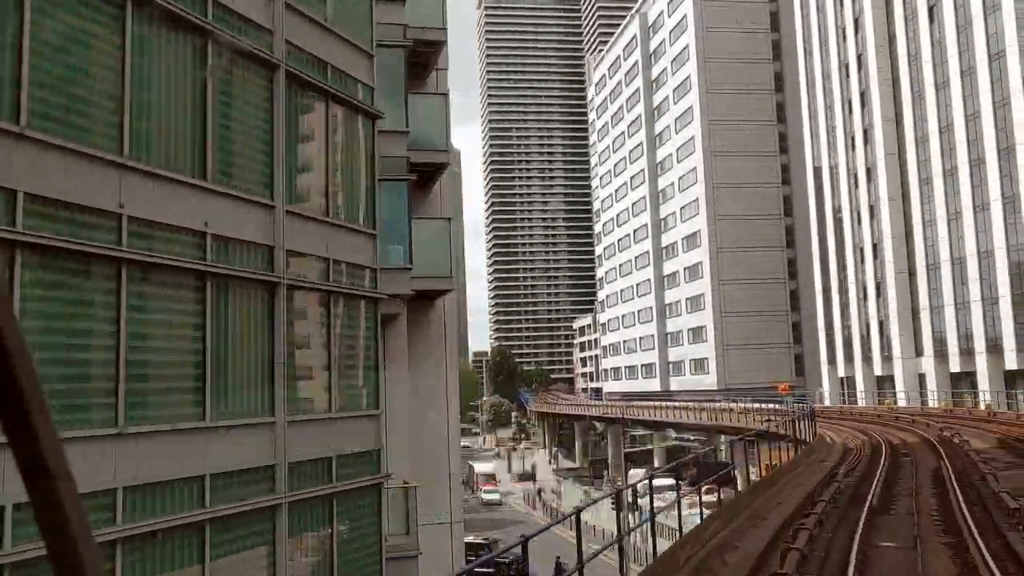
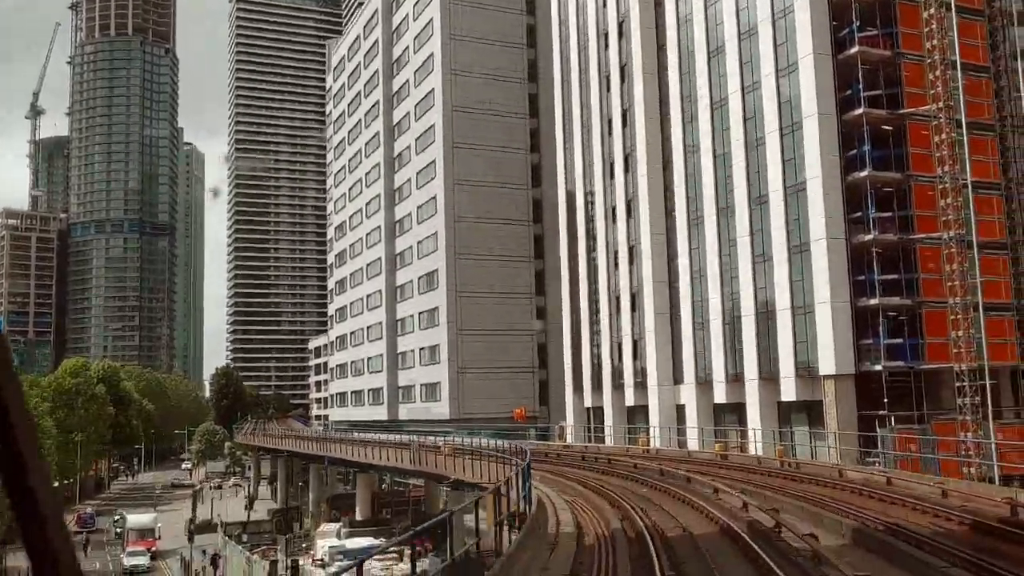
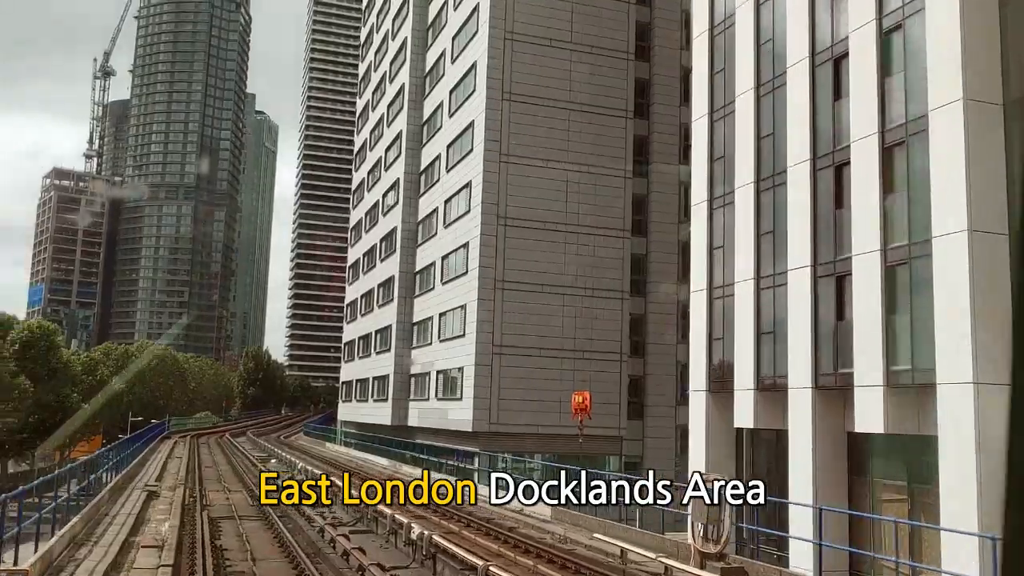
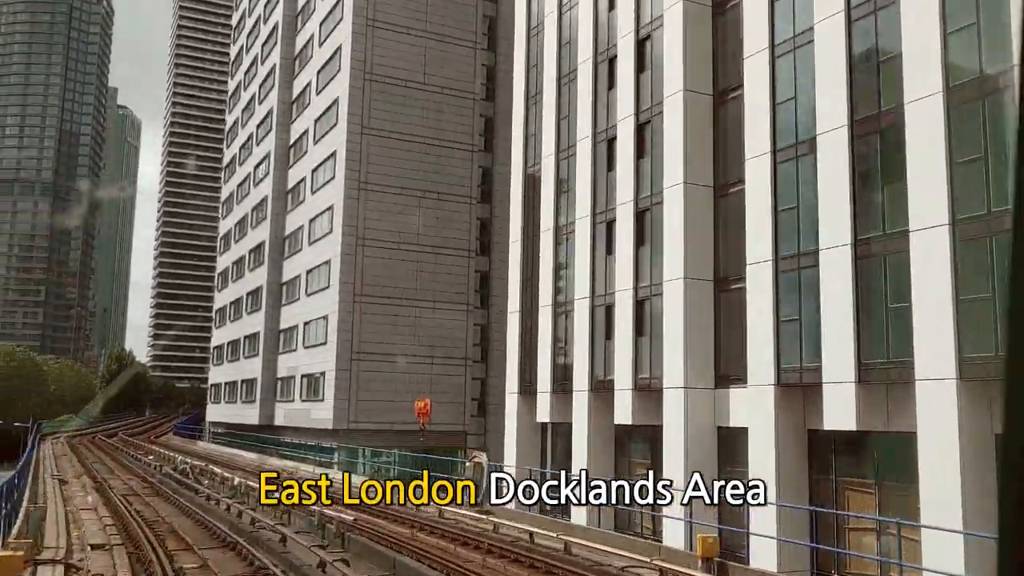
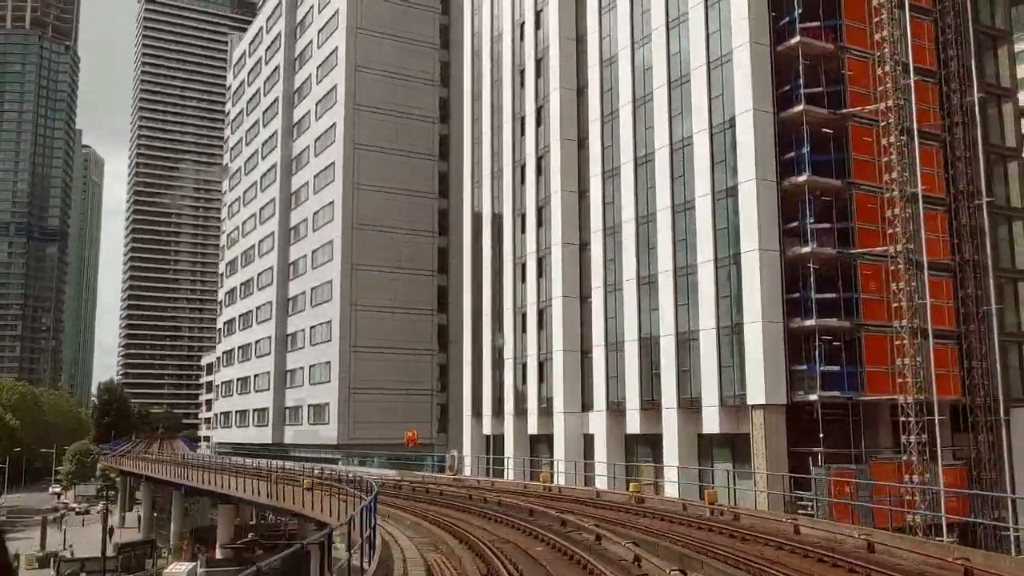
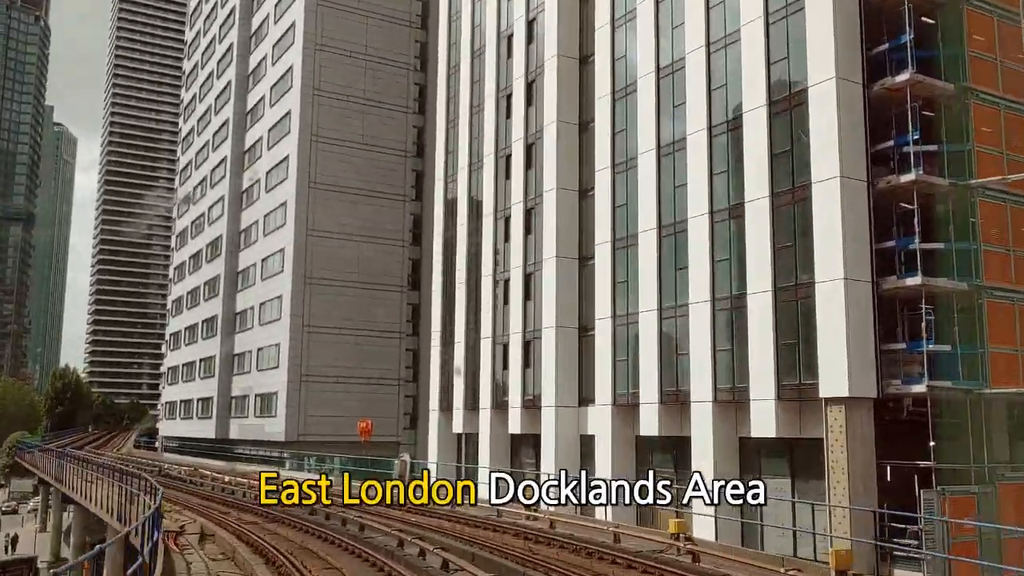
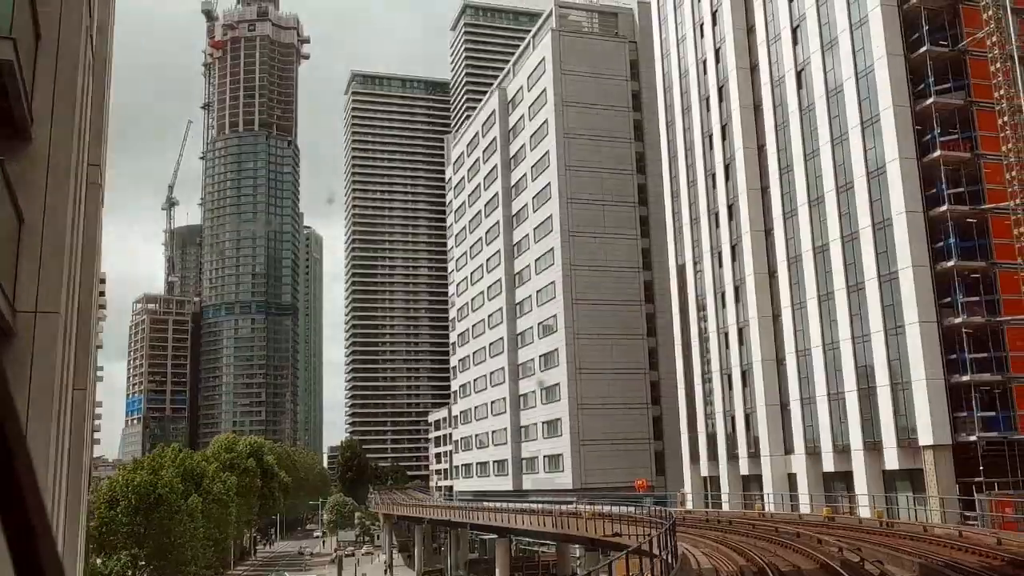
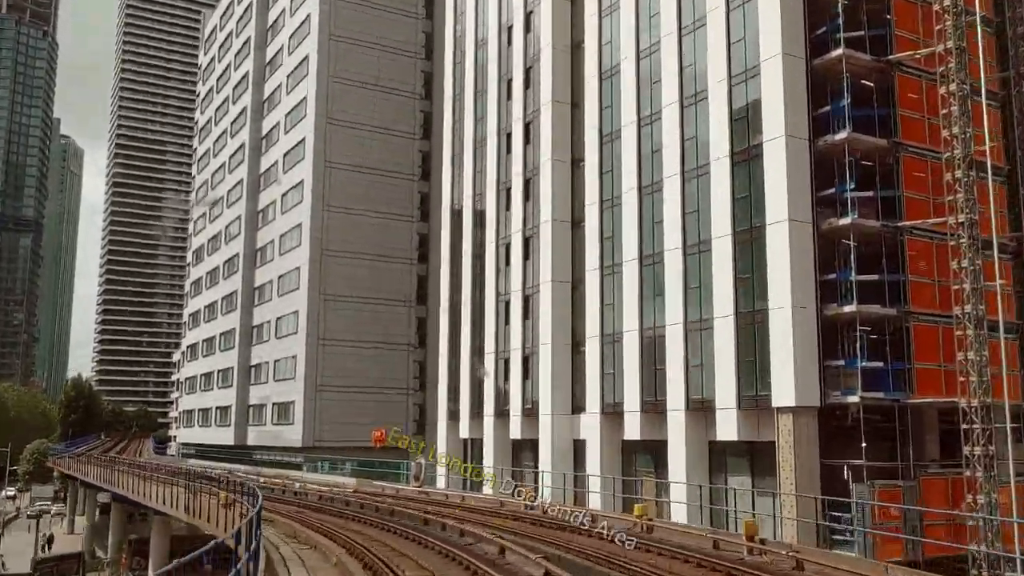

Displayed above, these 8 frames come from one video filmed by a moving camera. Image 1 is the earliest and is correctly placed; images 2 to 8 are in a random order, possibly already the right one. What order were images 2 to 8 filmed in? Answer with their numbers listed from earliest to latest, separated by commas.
7, 2, 5, 8, 6, 4, 3
